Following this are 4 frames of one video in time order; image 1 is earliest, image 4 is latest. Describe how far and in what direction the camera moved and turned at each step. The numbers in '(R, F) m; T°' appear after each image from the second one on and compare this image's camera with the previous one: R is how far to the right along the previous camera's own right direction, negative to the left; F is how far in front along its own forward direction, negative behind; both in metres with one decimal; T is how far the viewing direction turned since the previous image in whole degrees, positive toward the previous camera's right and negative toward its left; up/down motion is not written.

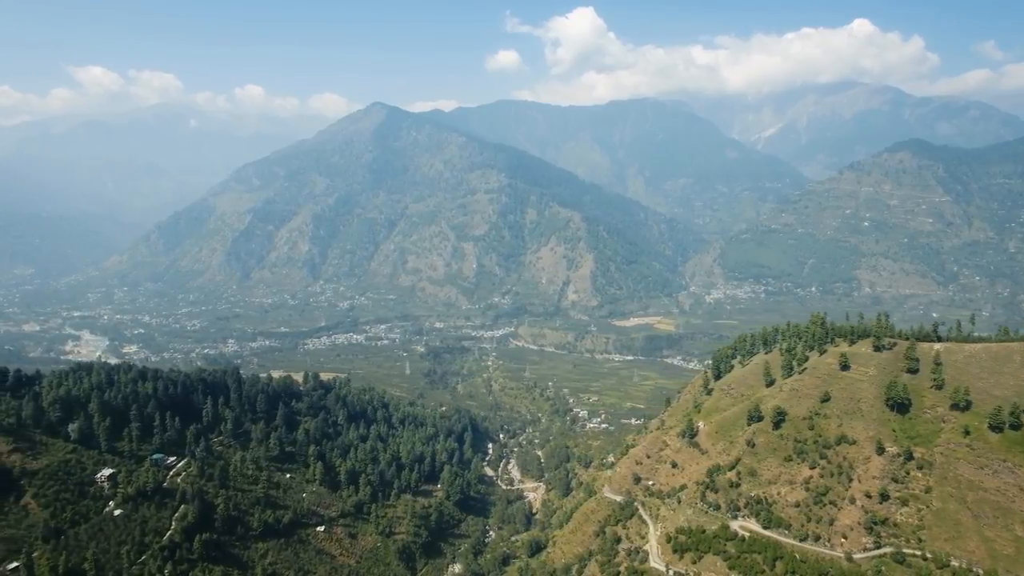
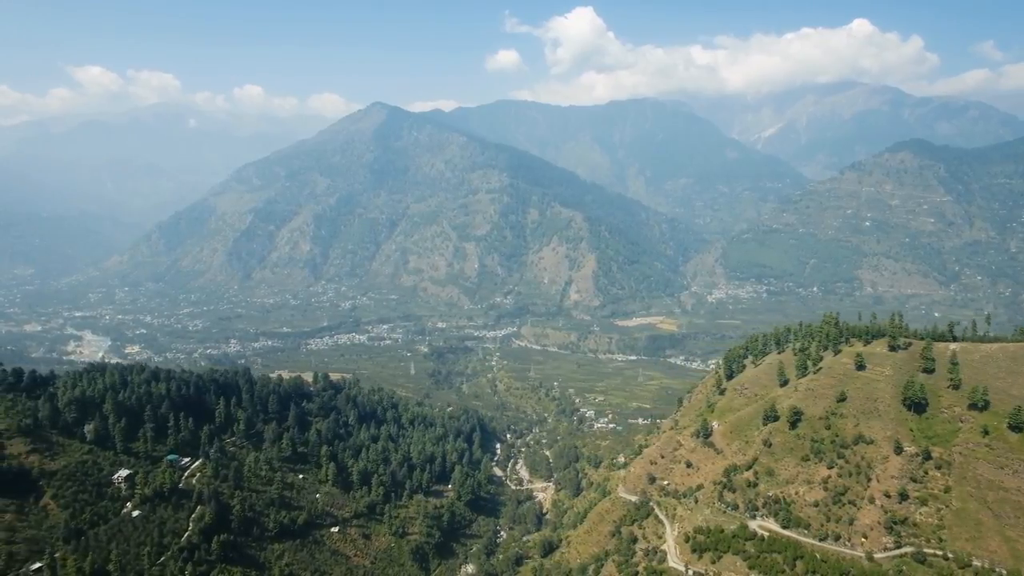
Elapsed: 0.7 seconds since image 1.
(-1.7, -0.1) m; 0°
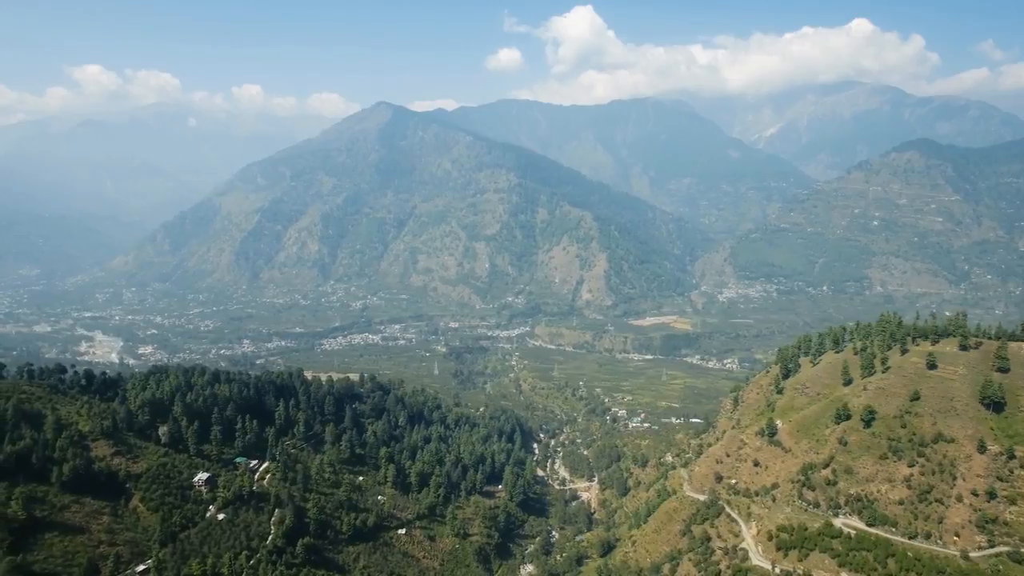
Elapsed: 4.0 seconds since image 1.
(-7.5, -0.2) m; +1°
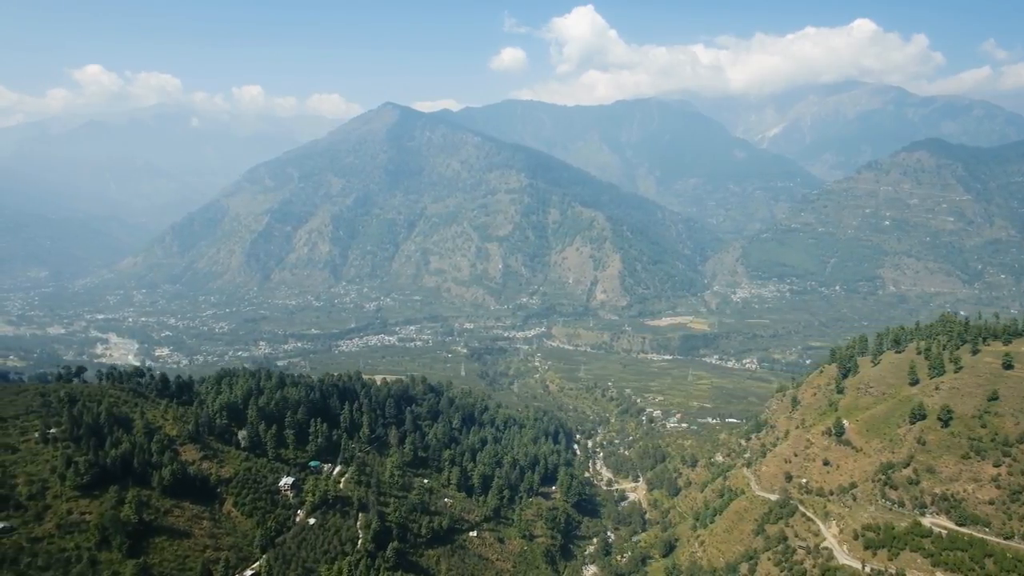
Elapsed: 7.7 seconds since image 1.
(-7.7, 0.0) m; 0°
